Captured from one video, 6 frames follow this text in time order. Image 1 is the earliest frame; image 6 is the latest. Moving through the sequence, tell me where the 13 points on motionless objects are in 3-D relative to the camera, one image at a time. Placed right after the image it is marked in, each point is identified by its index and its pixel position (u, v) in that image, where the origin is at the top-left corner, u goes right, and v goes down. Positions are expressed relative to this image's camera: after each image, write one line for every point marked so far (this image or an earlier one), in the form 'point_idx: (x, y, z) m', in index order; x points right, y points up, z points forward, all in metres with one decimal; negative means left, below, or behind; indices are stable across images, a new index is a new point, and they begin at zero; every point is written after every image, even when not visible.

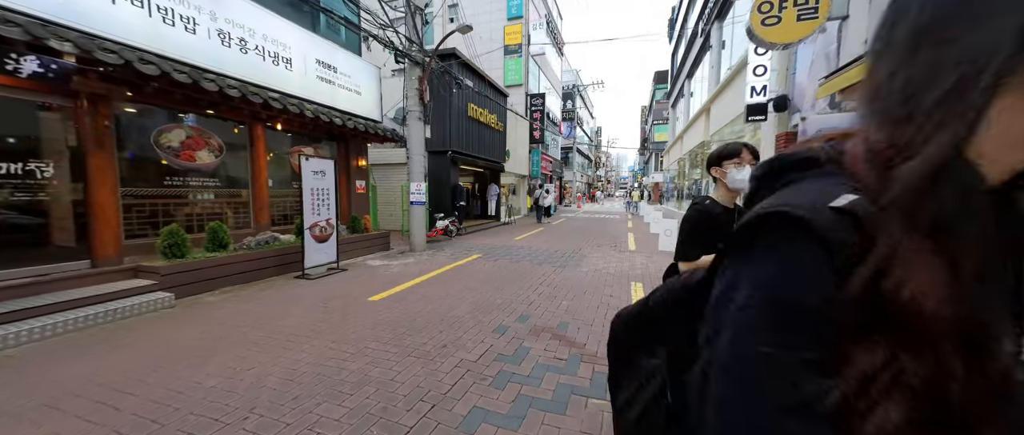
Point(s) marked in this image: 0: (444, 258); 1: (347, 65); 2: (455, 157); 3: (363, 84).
0: (-1.6, -1.0, +7.9) m
1: (-4.1, +3.7, +8.1) m
2: (-2.0, +2.1, +11.7) m
3: (-3.9, +3.5, +8.6) m
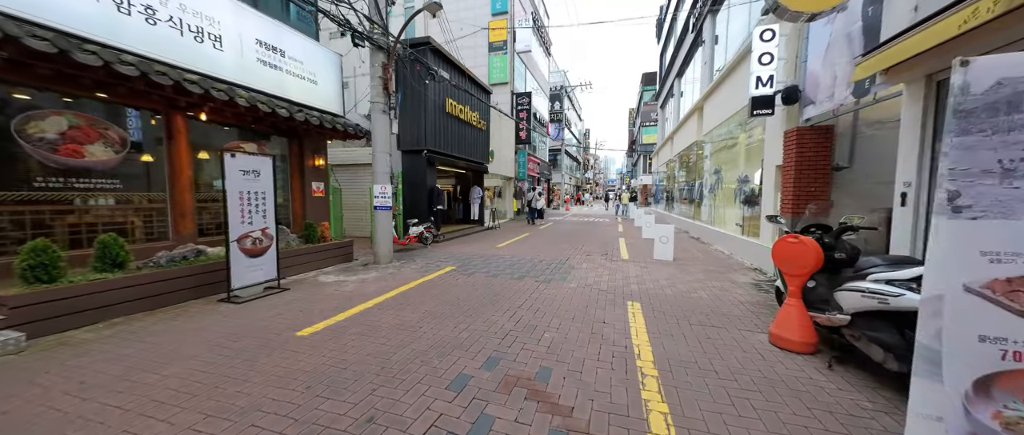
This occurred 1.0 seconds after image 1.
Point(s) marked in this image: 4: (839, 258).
0: (-2.1, -1.1, +6.8) m
1: (-4.6, +3.6, +7.0) m
2: (-2.6, +1.9, +10.7) m
3: (-4.4, +3.3, +7.5) m
4: (+3.3, -0.4, +3.4) m
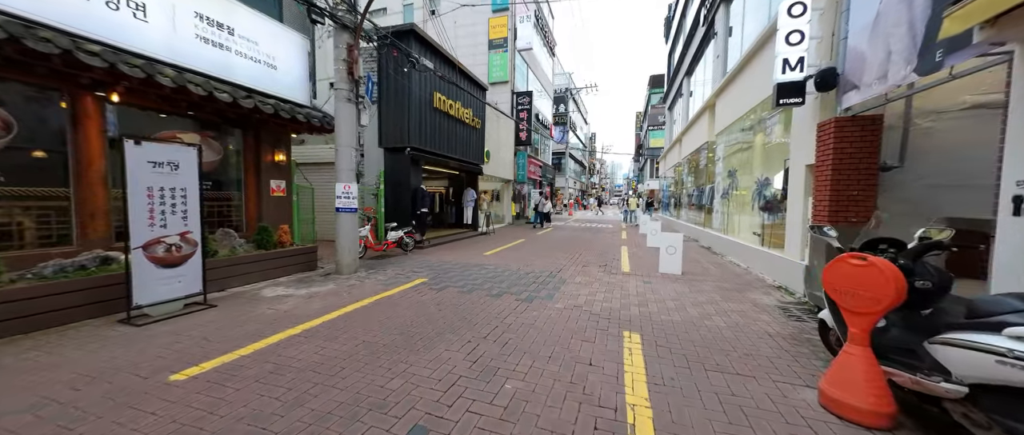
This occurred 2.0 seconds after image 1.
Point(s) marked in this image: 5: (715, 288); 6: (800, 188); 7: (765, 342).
0: (-2.4, -1.2, +5.9) m
1: (-4.9, +3.6, +6.2) m
2: (-2.9, +1.8, +9.8) m
3: (-4.7, +3.3, +6.7) m
4: (+2.9, -0.5, +2.3) m
5: (+3.5, -1.2, +5.8) m
6: (+4.8, +0.5, +5.6) m
7: (+2.7, -1.3, +3.6) m
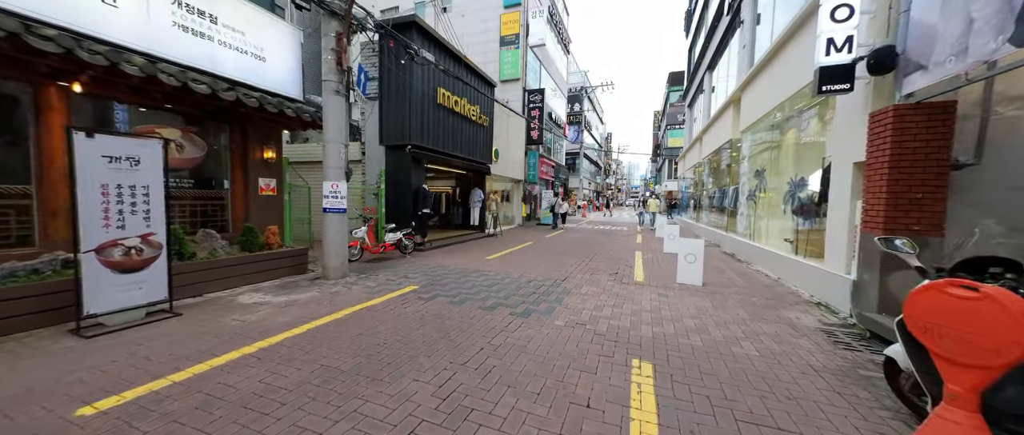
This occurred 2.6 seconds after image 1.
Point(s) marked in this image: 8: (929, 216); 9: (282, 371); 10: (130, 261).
0: (-2.5, -1.2, +5.4) m
1: (-4.8, +3.5, +5.8) m
2: (-2.7, +1.8, +9.3) m
3: (-4.7, +3.2, +6.3) m
4: (+2.7, -0.6, +1.6) m
5: (+3.5, -1.3, +5.1) m
6: (+4.8, +0.4, +4.8) m
7: (+2.6, -1.4, +2.9) m
8: (+4.8, 0.0, +3.8) m
9: (-1.9, -1.3, +2.8) m
10: (-4.5, -0.5, +3.9) m
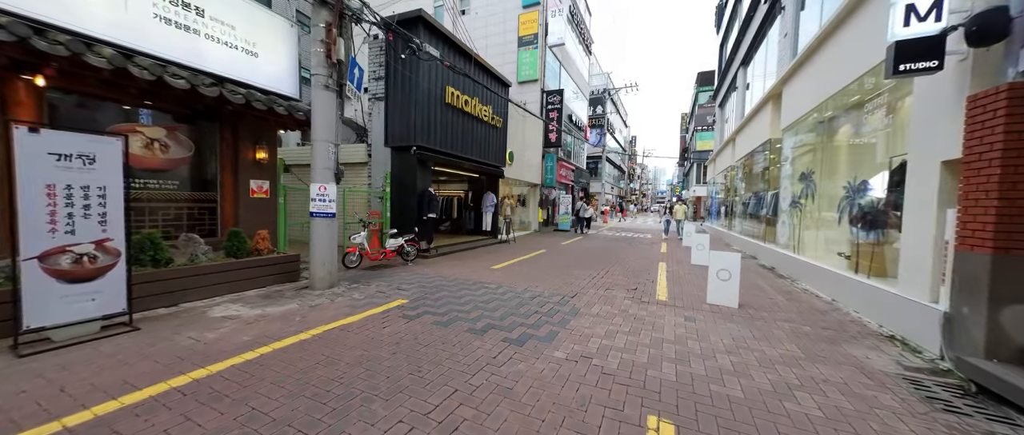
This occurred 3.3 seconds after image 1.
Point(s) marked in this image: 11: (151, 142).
0: (-2.5, -1.3, +4.9) m
1: (-4.8, +3.5, +5.5) m
2: (-2.4, +1.7, +8.8) m
3: (-4.5, +3.2, +6.0) m
4: (+2.4, -0.6, +0.8) m
5: (+3.5, -1.4, +4.2) m
6: (+4.8, +0.3, +3.8) m
7: (+2.4, -1.5, +2.0) m
8: (+4.6, -0.1, +2.8) m
9: (-2.1, -1.4, +2.3) m
10: (-4.6, -0.5, +3.5) m
11: (-5.5, +1.1, +5.1) m
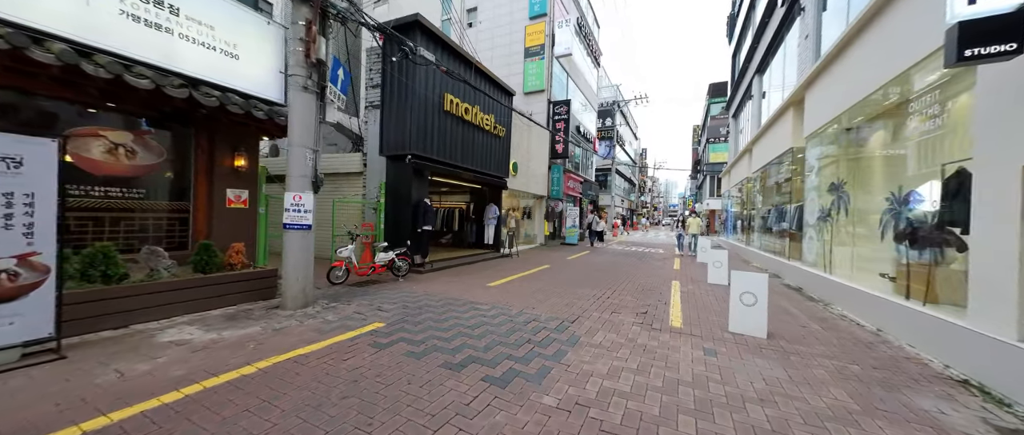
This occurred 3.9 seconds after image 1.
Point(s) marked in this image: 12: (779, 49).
0: (-2.6, -1.4, +4.3) m
1: (-4.8, +3.3, +5.2) m
2: (-2.4, +1.3, +8.4) m
3: (-4.6, +3.0, +5.7) m
4: (+2.2, -0.7, +0.1) m
5: (+3.3, -1.6, +3.4) m
6: (+4.6, +0.1, +3.1) m
7: (+2.2, -1.6, +1.3) m
8: (+4.5, -0.2, +2.1) m
9: (-2.3, -1.4, +1.7) m
10: (-4.7, -0.6, +3.1) m
11: (-5.6, +1.0, +4.8) m
12: (+9.7, +6.1, +12.1) m
